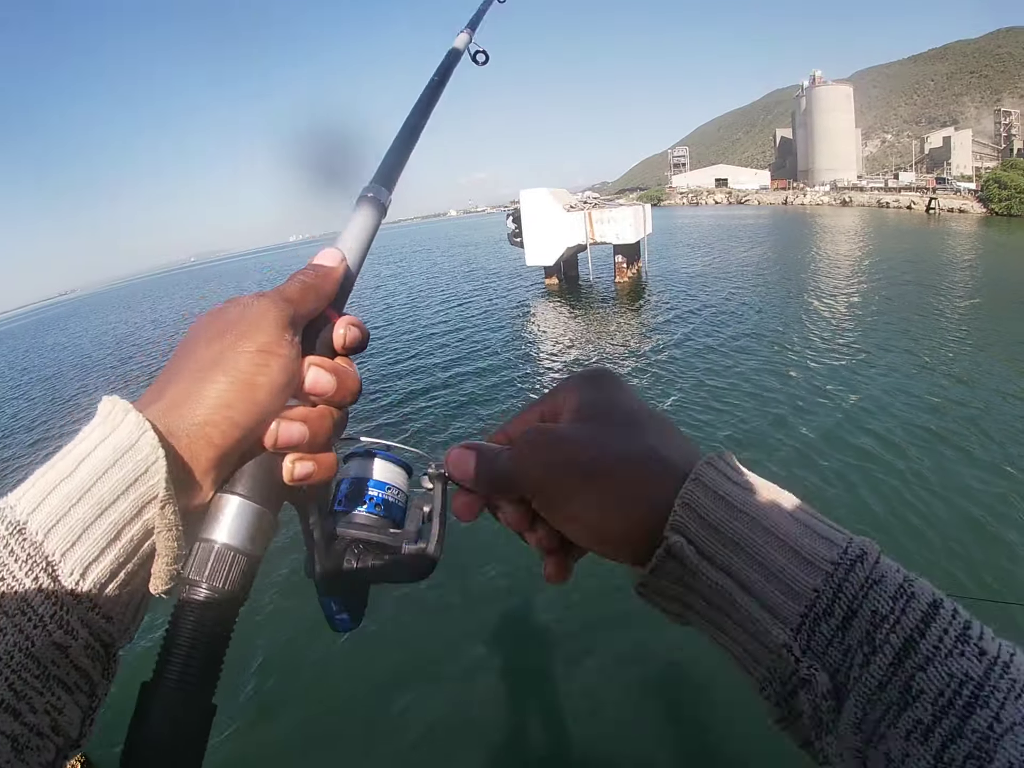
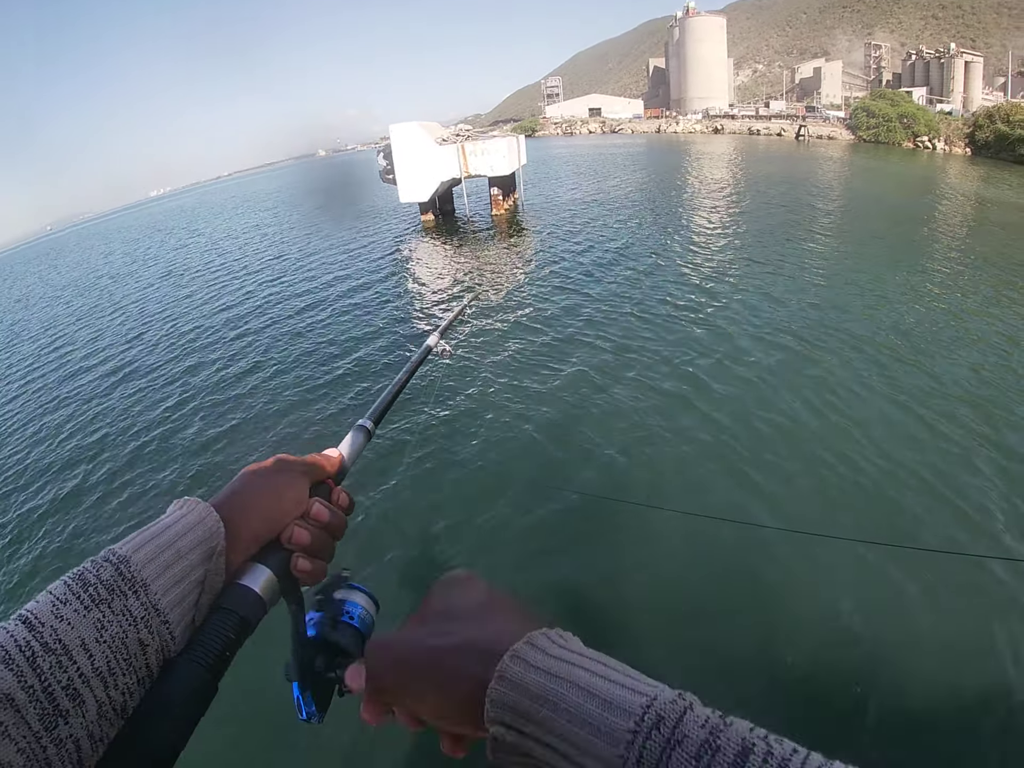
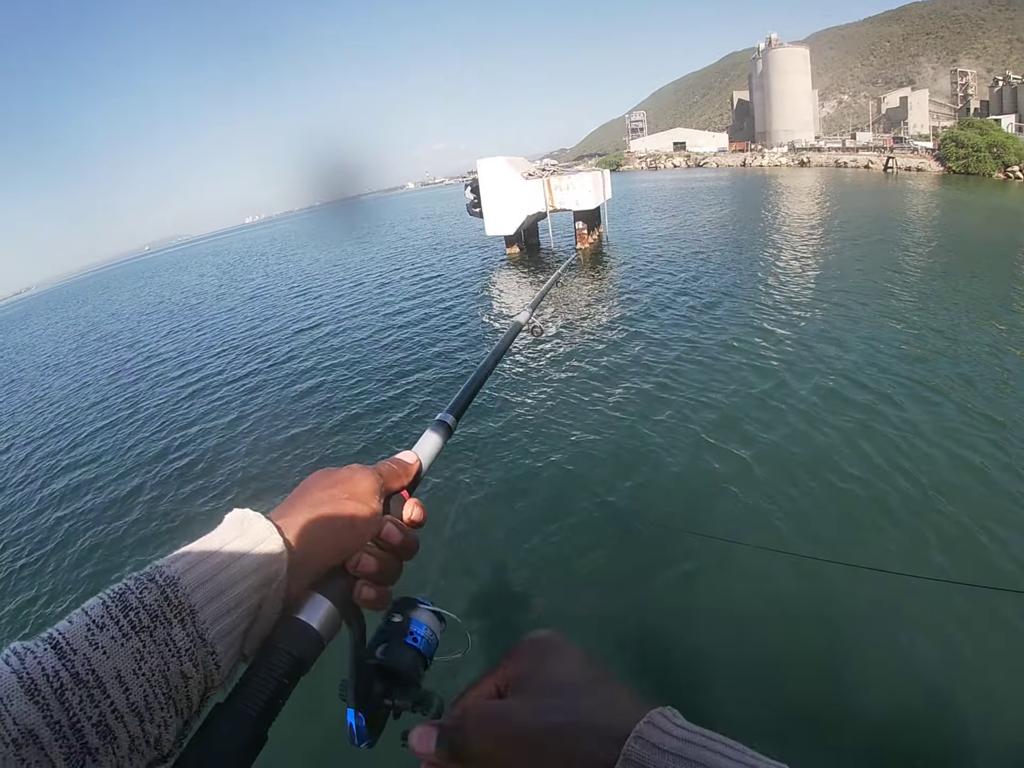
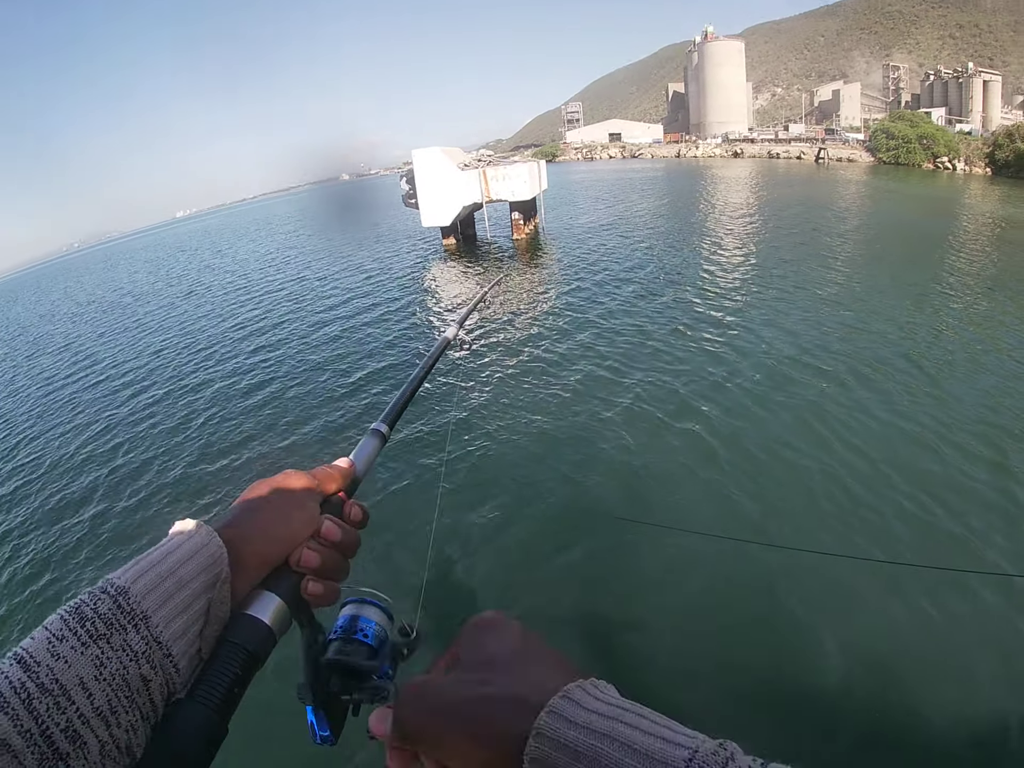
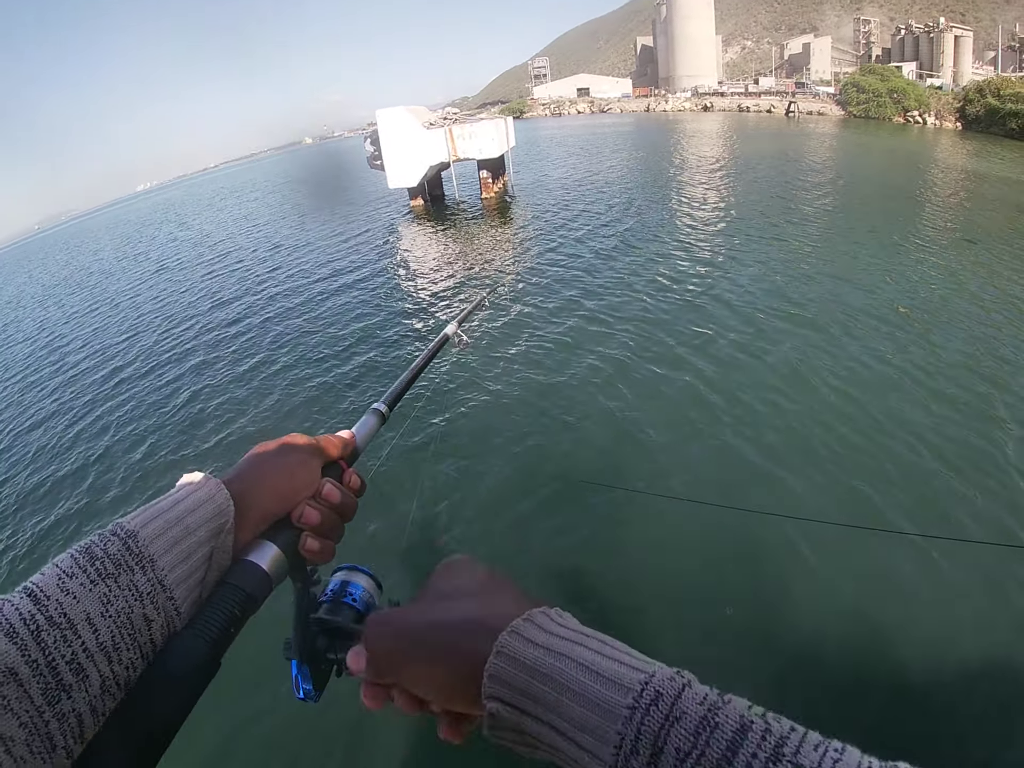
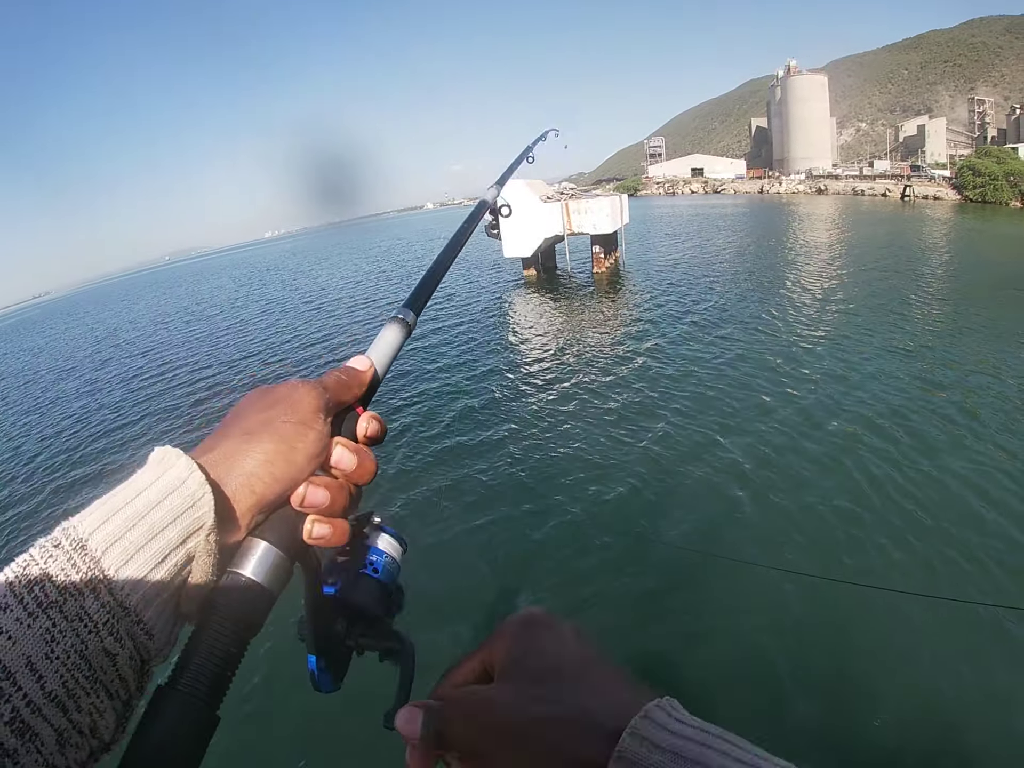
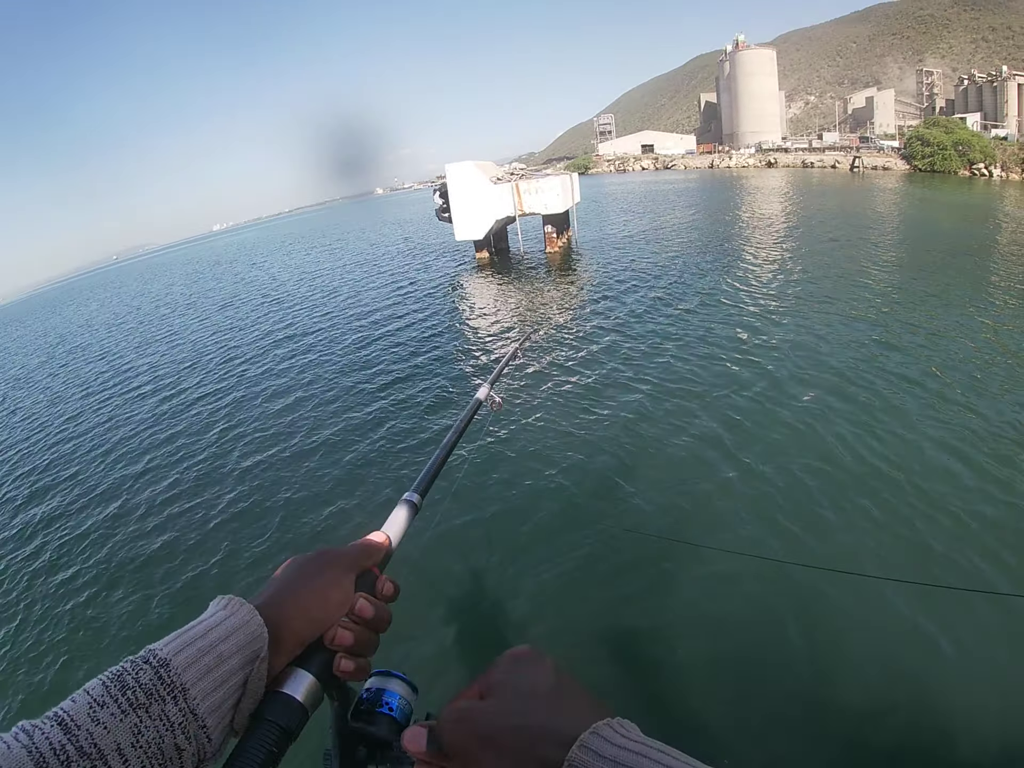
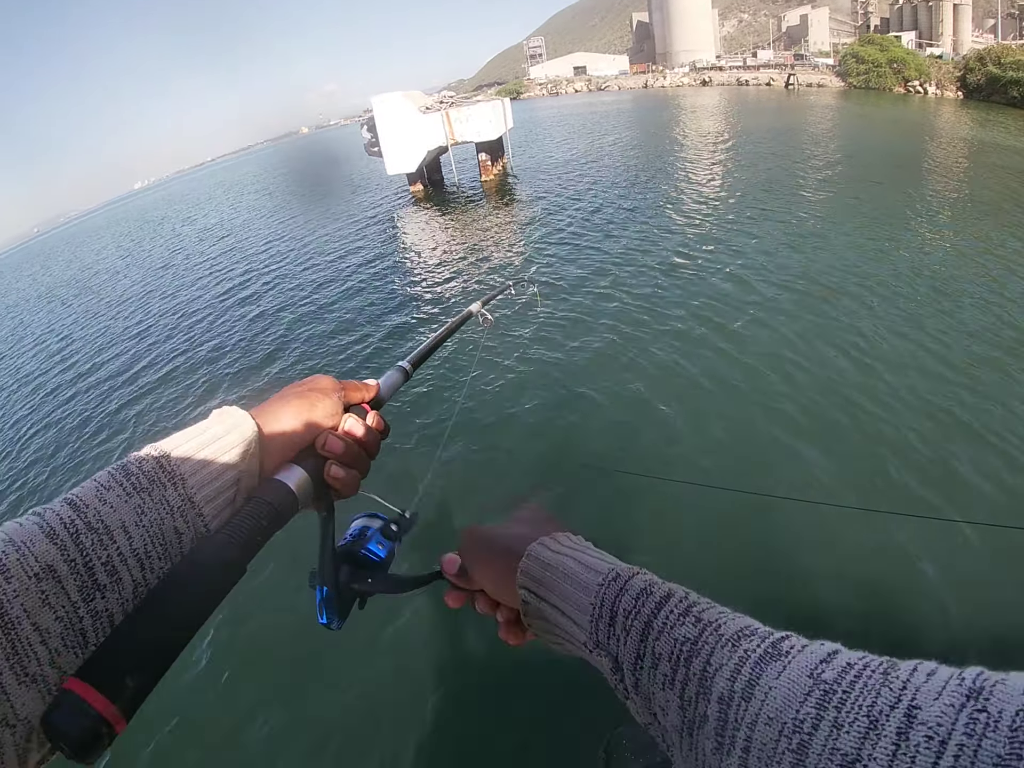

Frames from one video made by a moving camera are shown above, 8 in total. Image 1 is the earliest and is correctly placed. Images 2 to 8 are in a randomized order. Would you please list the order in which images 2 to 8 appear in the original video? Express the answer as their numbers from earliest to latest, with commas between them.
6, 3, 7, 4, 2, 5, 8
